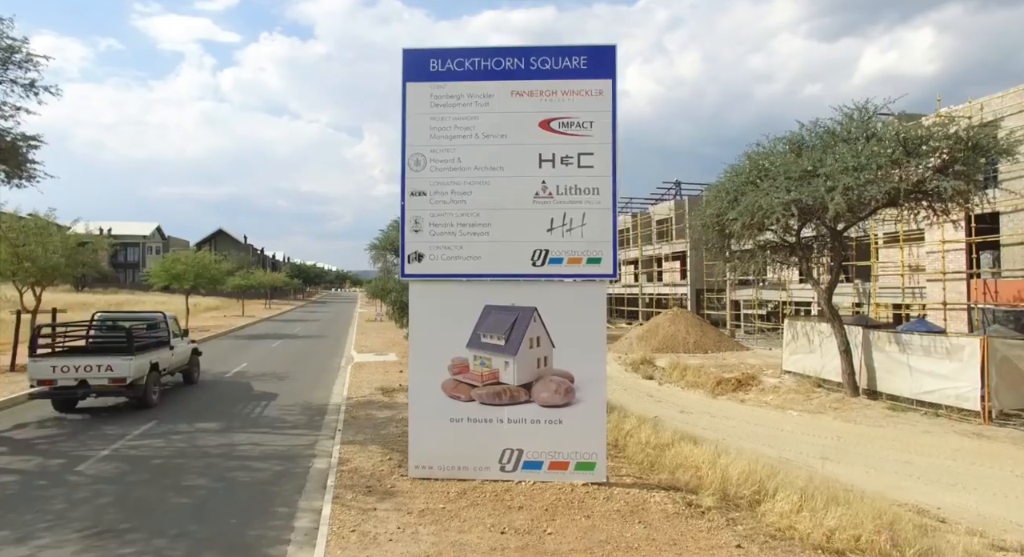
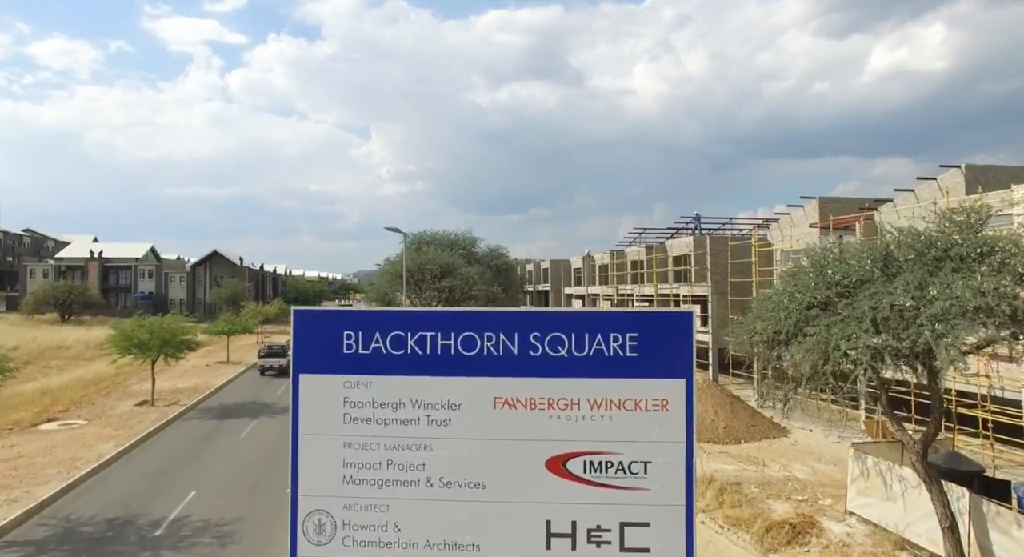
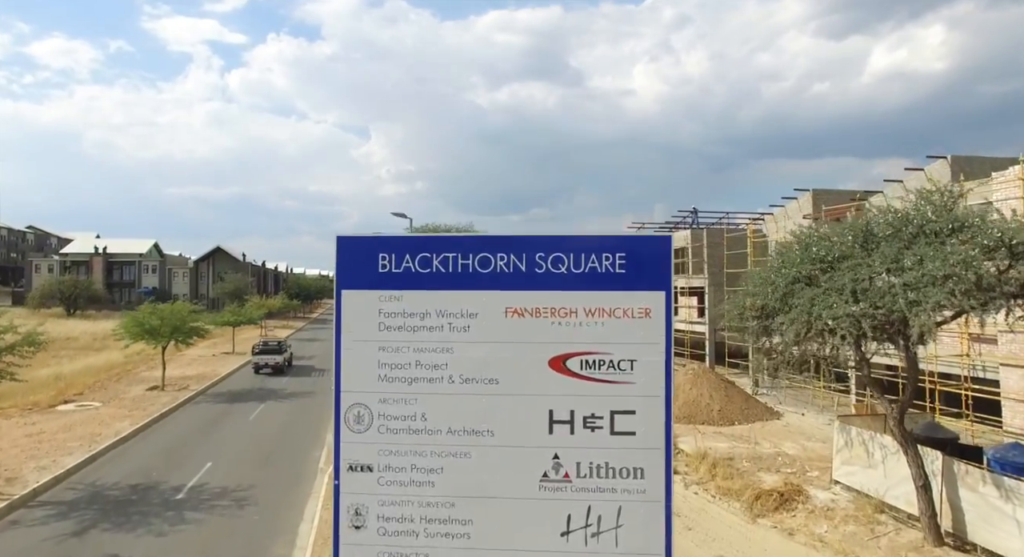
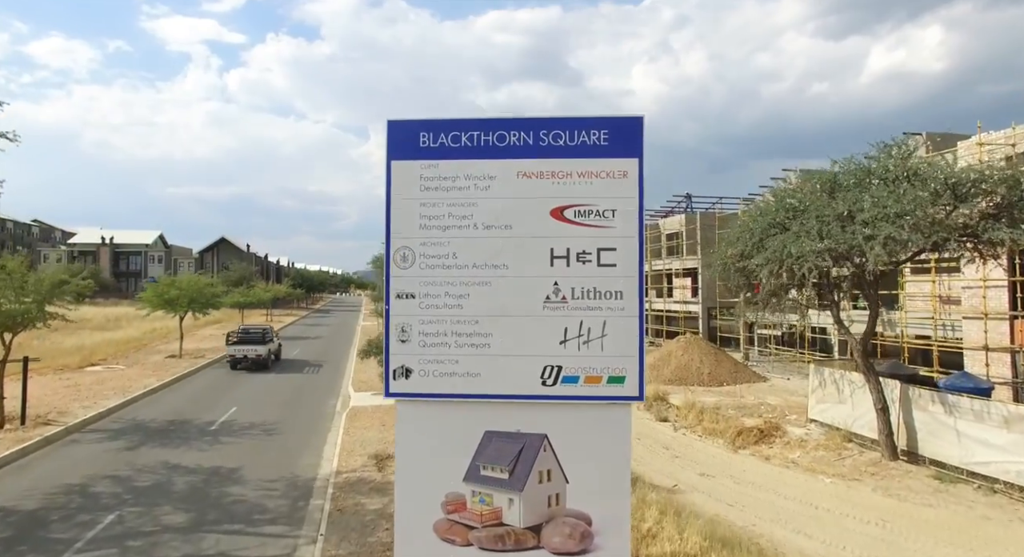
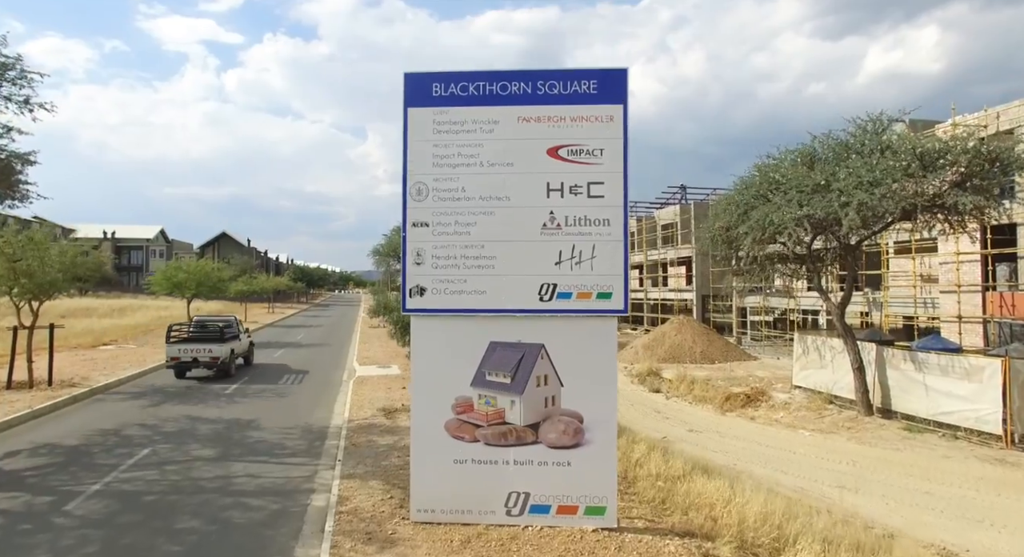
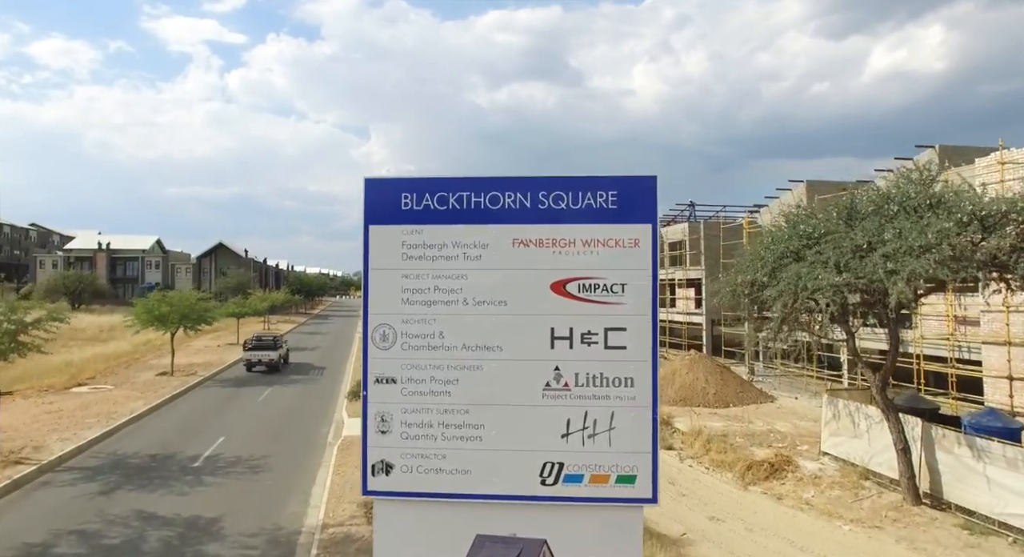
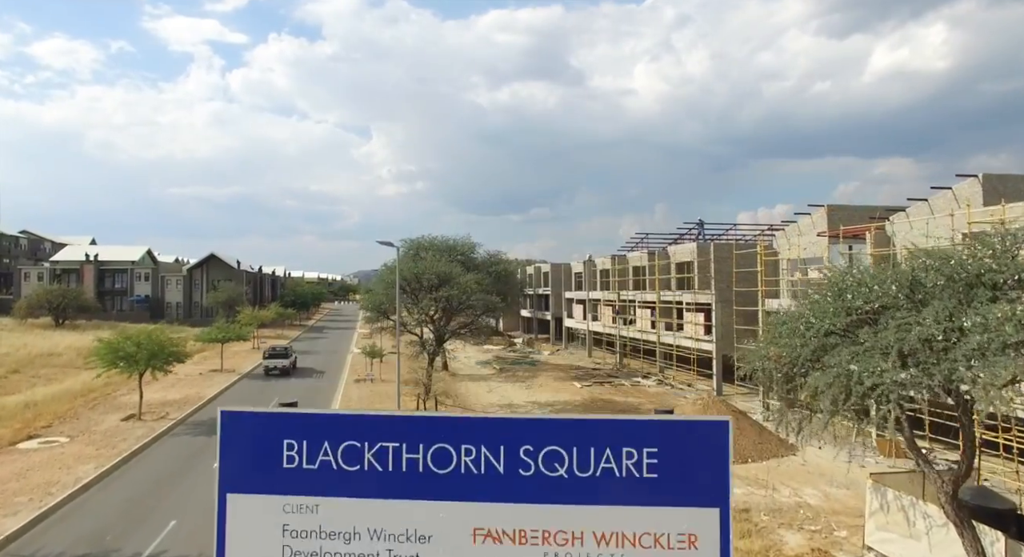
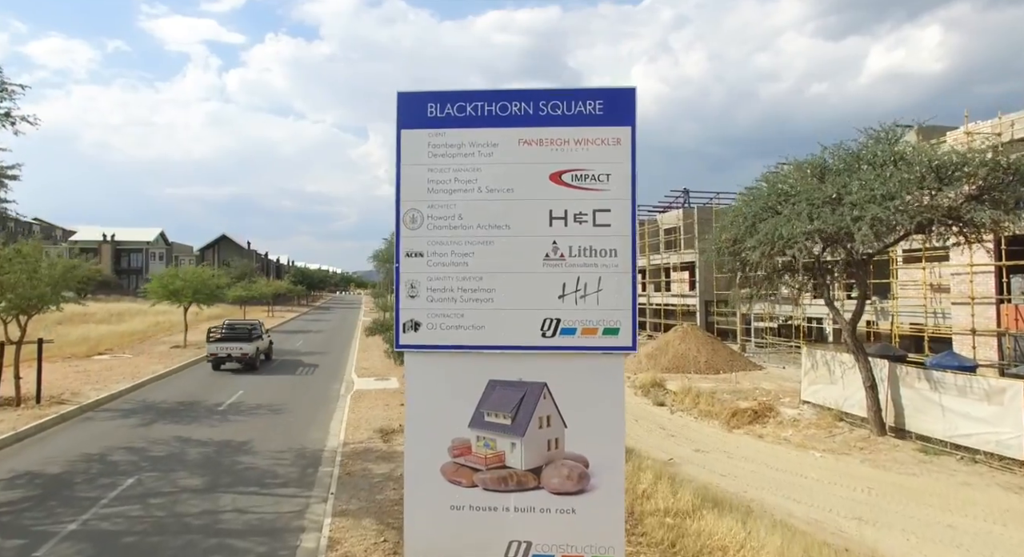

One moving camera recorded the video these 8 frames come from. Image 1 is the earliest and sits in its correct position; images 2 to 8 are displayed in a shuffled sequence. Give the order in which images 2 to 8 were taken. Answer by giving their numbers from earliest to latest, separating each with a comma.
5, 8, 4, 6, 3, 2, 7
